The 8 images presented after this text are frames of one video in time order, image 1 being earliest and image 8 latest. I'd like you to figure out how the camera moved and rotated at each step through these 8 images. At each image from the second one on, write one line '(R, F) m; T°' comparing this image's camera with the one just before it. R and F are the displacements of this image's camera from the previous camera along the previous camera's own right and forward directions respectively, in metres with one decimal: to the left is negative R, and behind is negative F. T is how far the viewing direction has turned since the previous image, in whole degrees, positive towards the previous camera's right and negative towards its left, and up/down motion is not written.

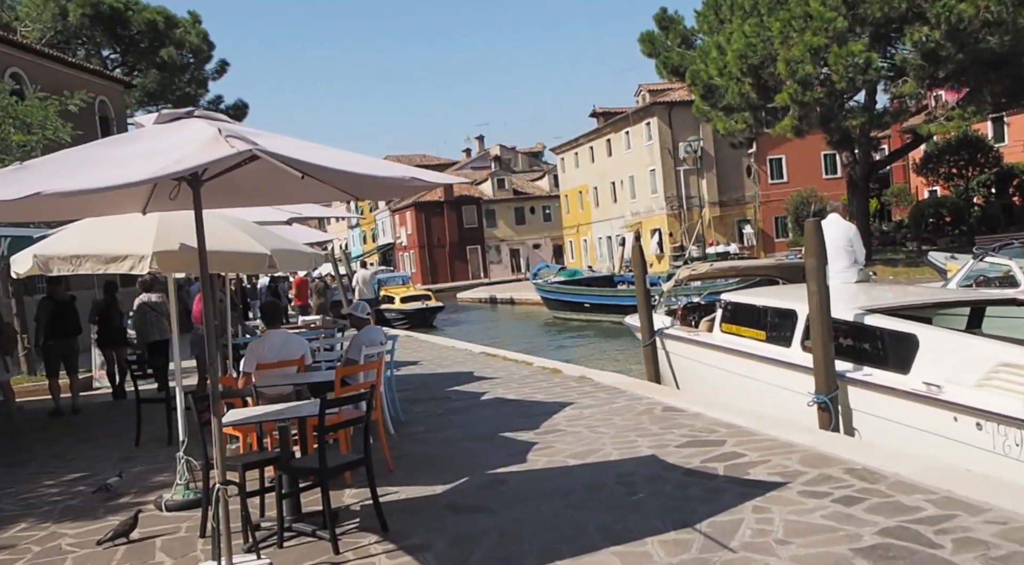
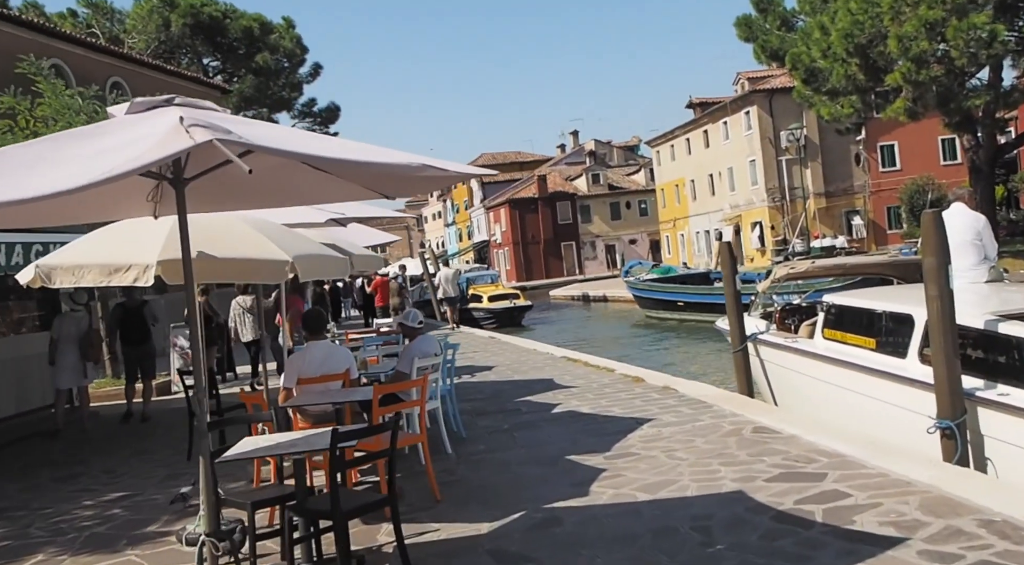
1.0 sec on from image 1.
(+0.3, +1.0) m; -6°
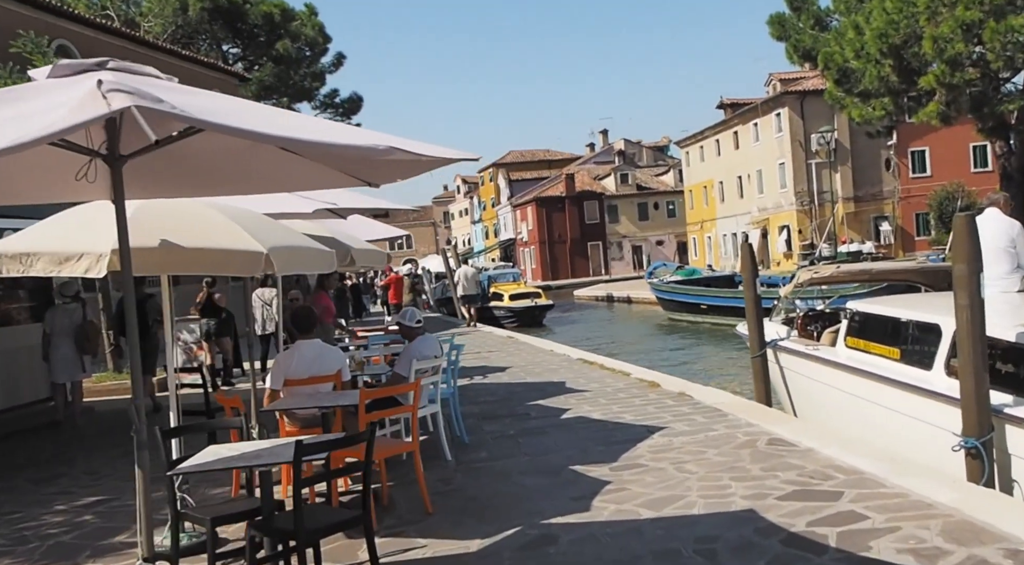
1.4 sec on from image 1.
(+0.2, +0.4) m; -2°
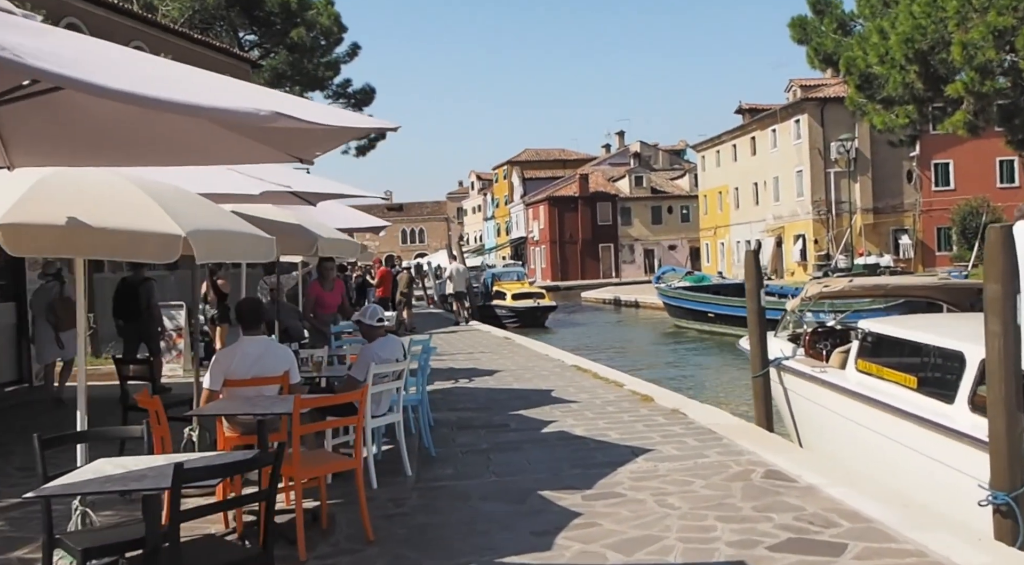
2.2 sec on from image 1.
(+0.3, +0.9) m; -1°
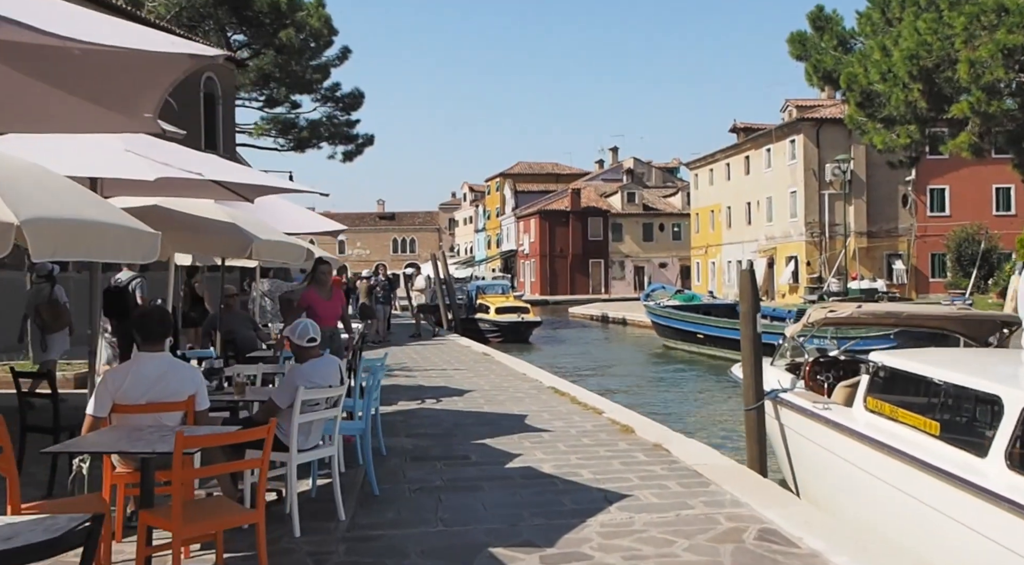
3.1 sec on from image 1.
(+0.2, +1.1) m; +1°
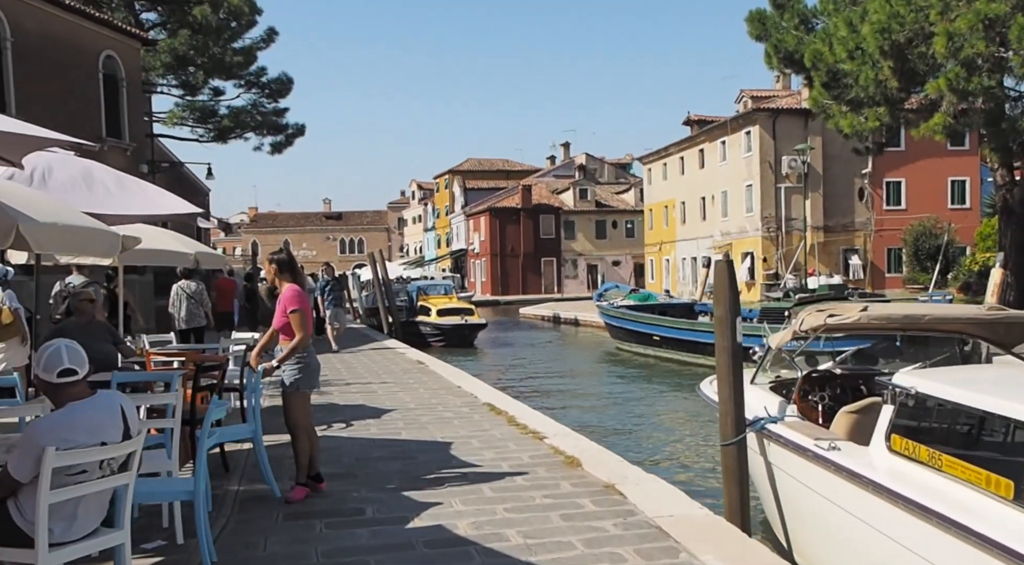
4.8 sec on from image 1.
(+0.3, +2.1) m; +3°
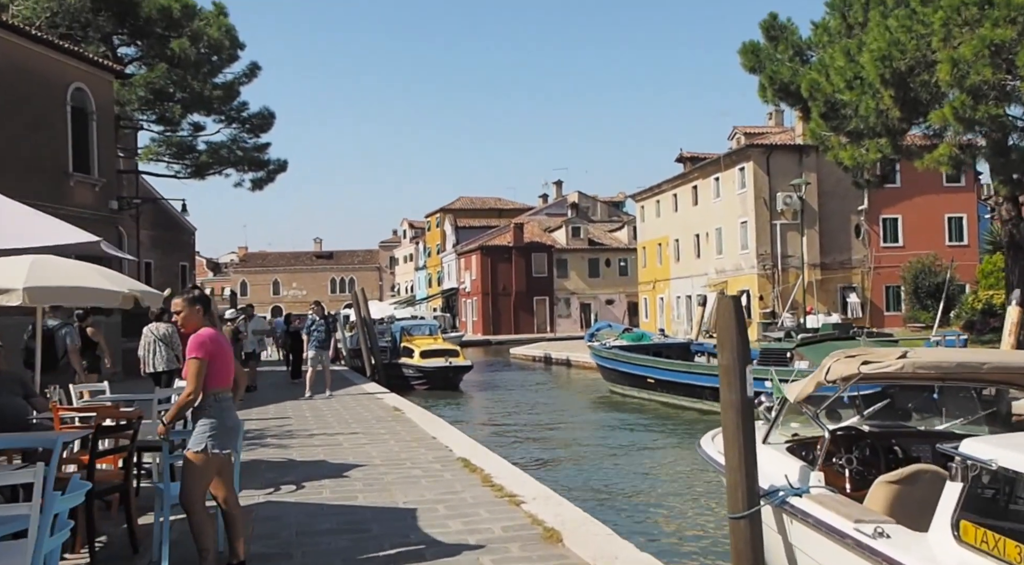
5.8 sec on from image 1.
(+0.2, +1.2) m; 0°
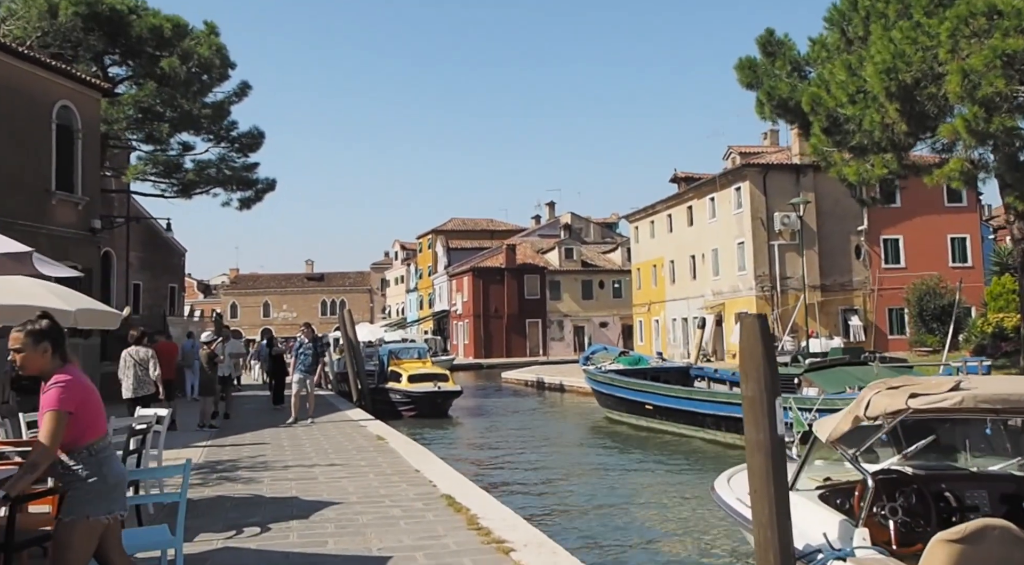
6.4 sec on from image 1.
(0.0, +0.9) m; 0°
